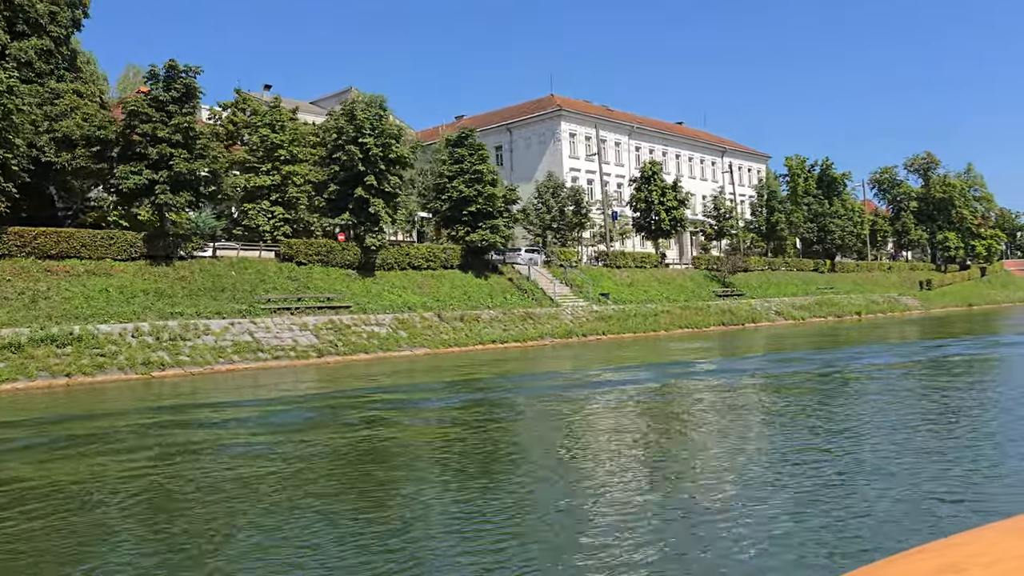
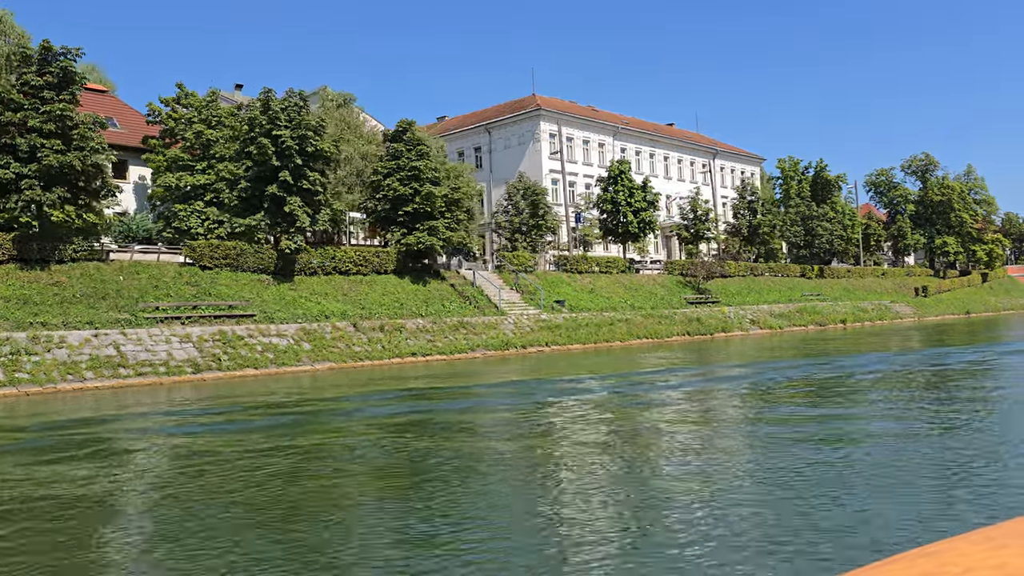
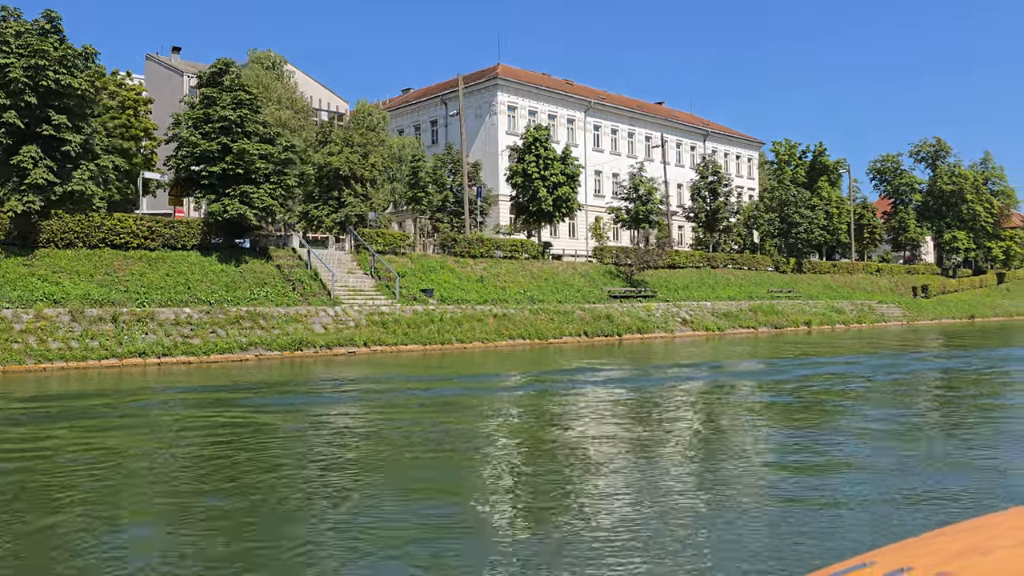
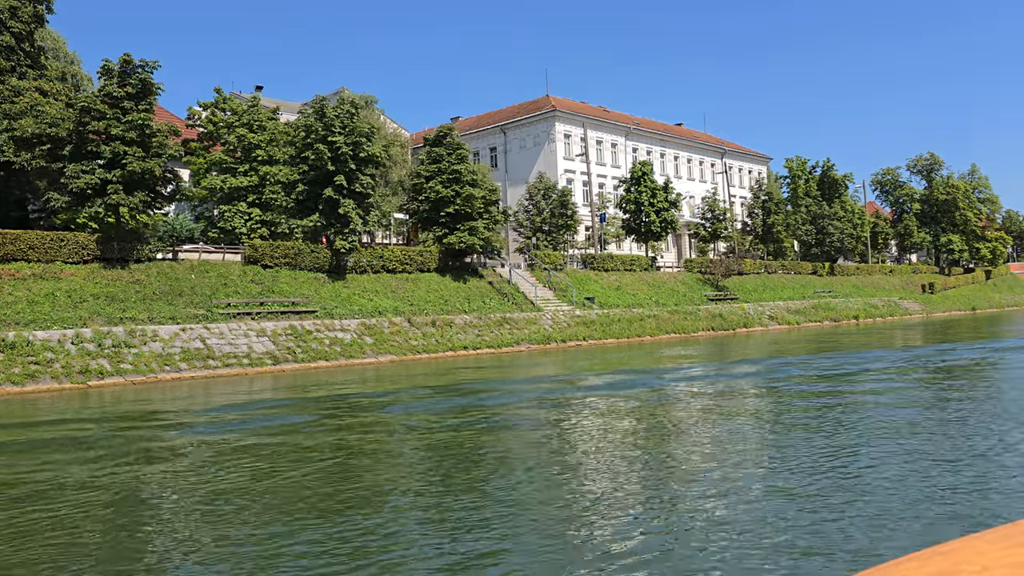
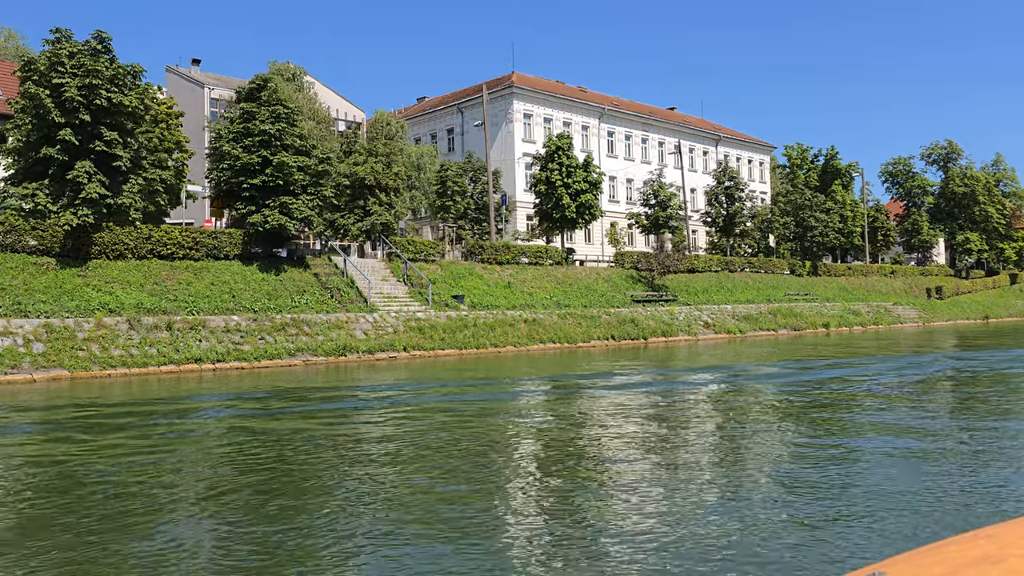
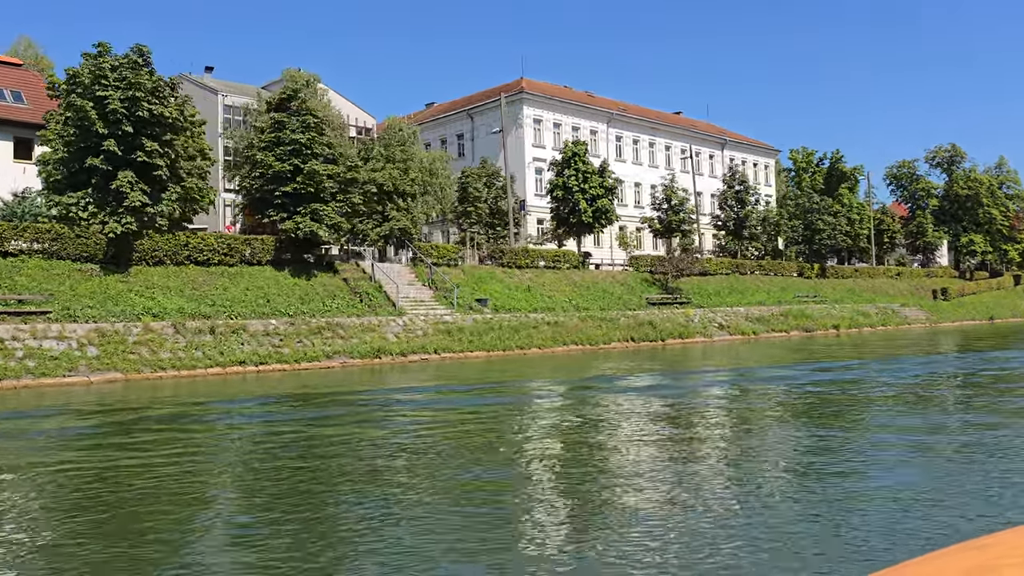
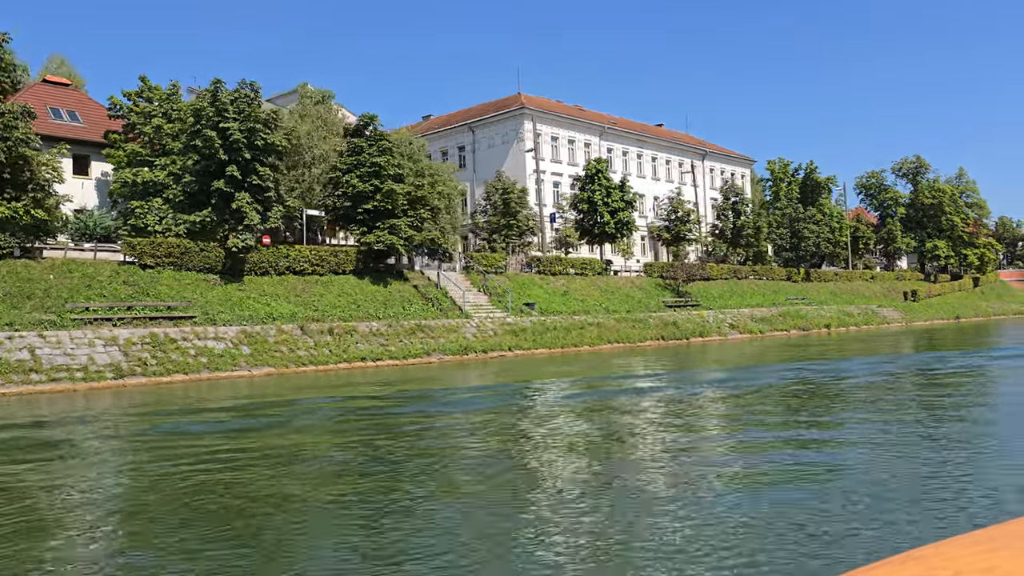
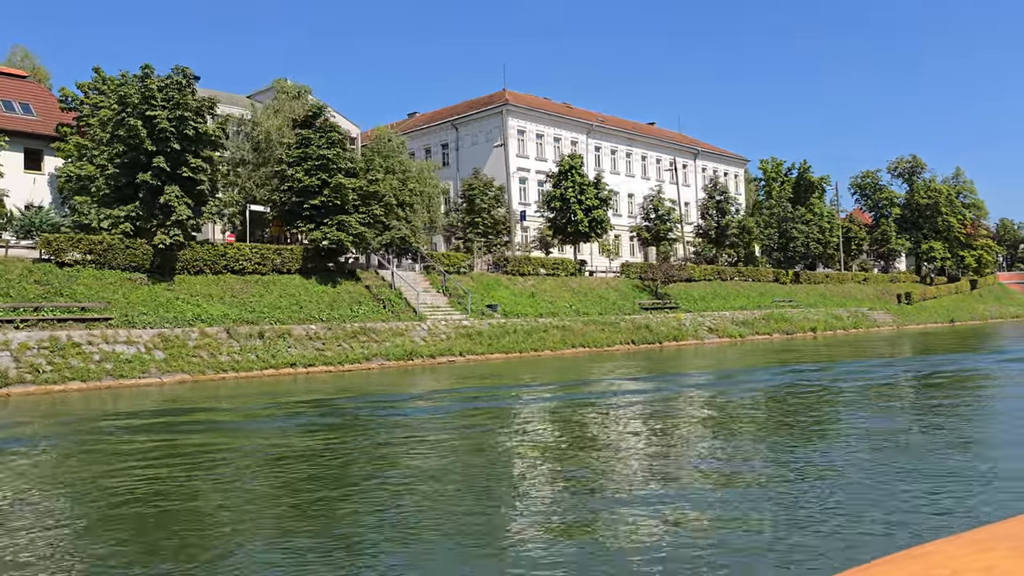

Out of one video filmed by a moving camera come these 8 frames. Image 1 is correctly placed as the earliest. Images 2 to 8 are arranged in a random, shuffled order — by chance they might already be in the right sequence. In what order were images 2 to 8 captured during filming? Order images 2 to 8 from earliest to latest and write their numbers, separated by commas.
4, 2, 7, 8, 6, 5, 3
